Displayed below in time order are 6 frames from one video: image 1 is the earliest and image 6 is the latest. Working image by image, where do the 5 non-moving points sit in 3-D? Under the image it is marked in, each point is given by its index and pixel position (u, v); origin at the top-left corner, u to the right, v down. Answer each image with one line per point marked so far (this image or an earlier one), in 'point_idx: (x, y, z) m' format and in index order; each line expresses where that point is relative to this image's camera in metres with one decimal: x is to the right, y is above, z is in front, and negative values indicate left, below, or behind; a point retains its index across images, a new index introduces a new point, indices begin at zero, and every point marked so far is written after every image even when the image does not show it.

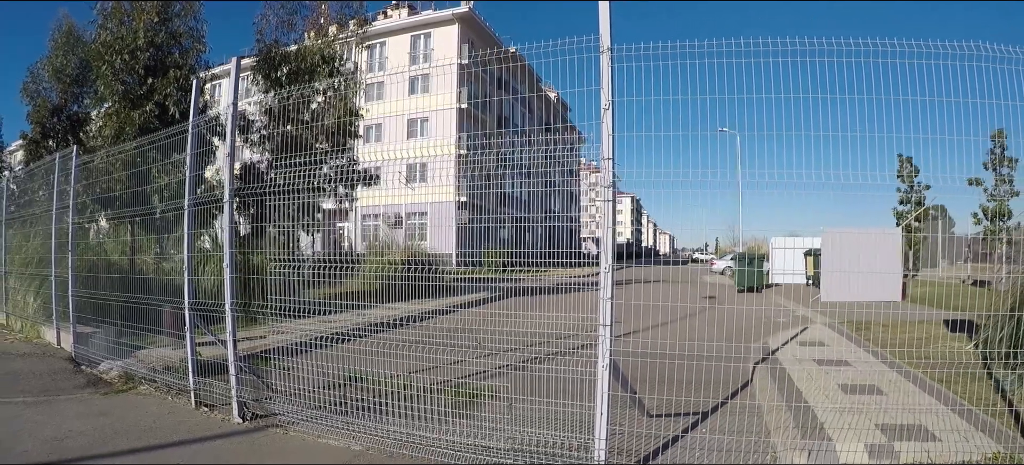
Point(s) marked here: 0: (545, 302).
0: (+0.1, -0.5, +3.8) m
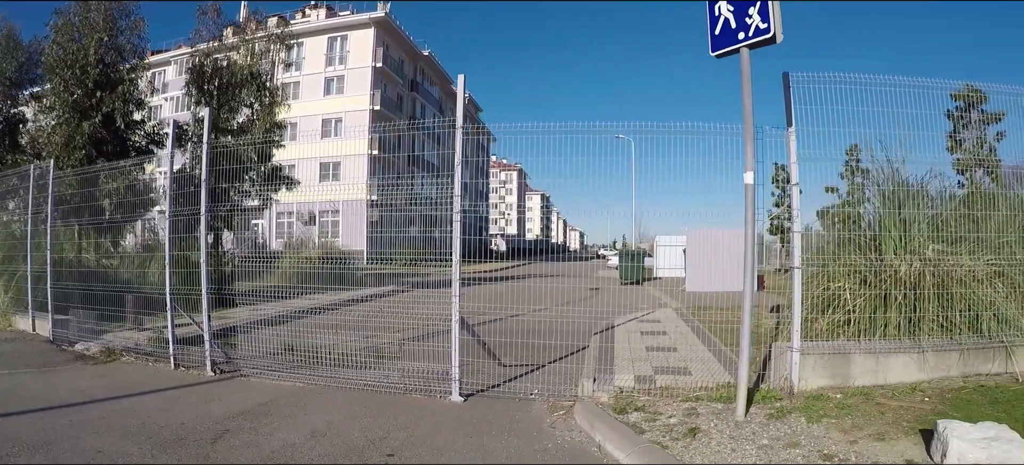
0: (-0.8, -0.6, +5.6) m
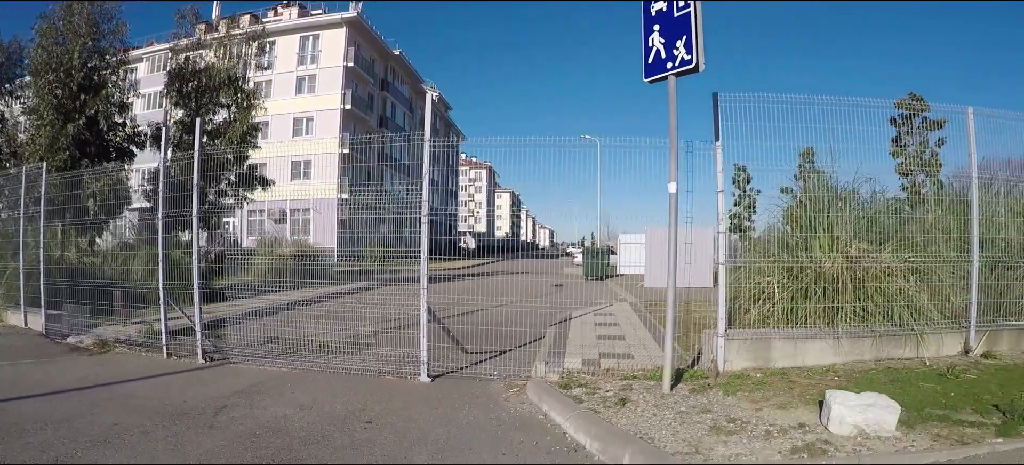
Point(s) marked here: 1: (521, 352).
0: (-1.2, -0.6, +6.3) m
1: (+0.1, -1.4, +6.9) m
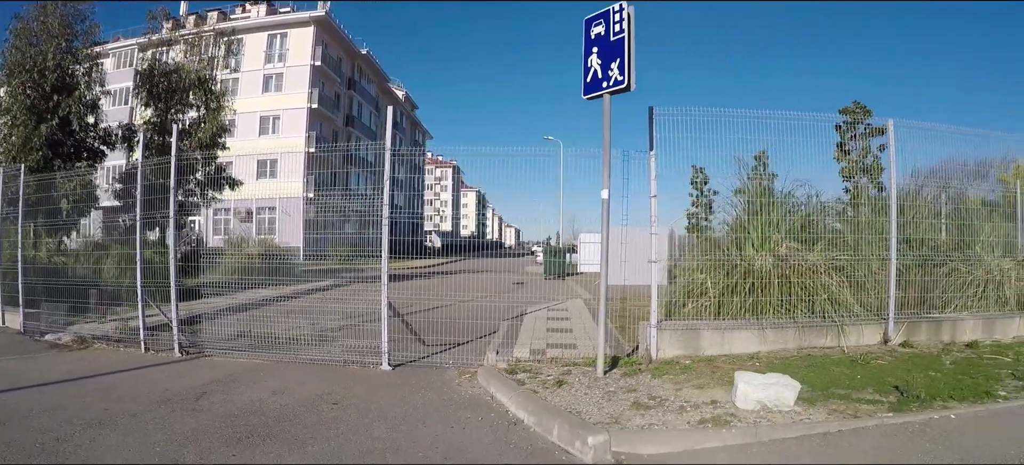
0: (-1.8, -0.7, +6.9) m
1: (-0.5, -1.4, +7.6) m
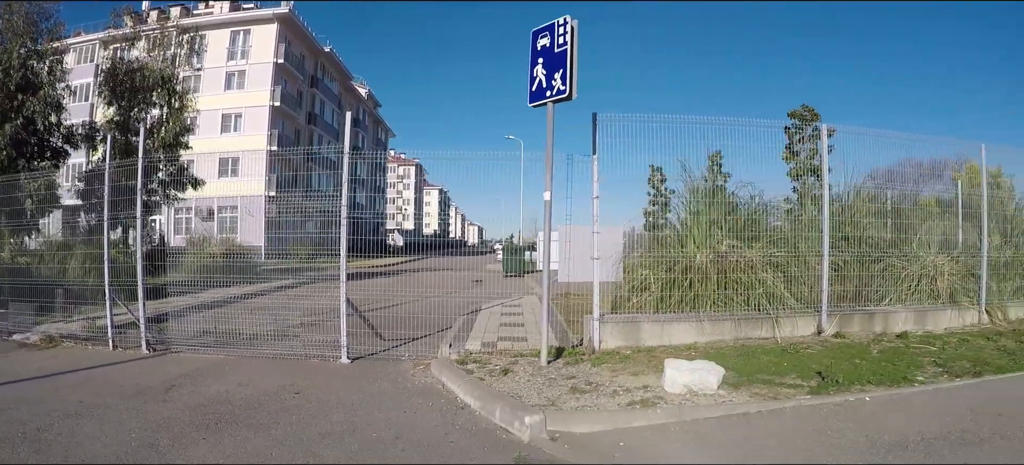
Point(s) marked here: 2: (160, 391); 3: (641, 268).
0: (-2.4, -0.7, +7.3) m
1: (-1.1, -1.4, +8.1) m
2: (-3.4, -1.5, +5.6) m
3: (+1.9, -0.6, +9.0) m
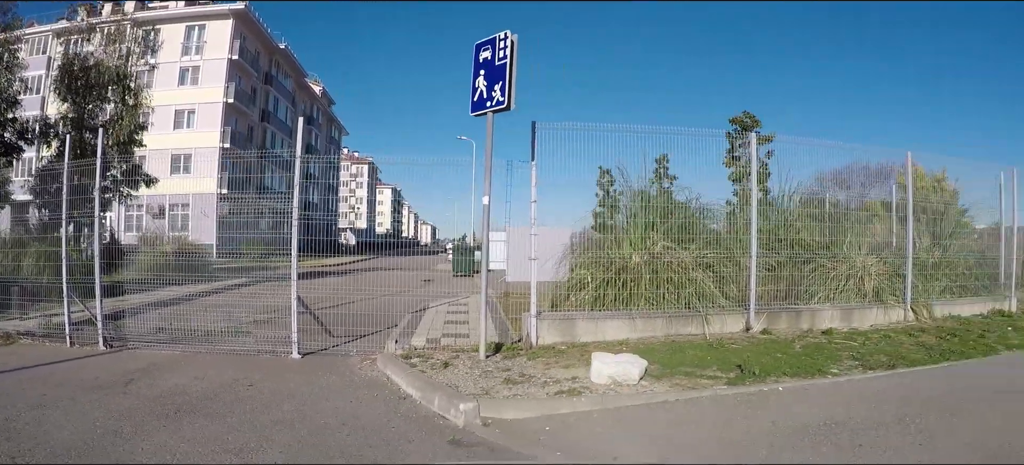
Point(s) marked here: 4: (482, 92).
0: (-3.1, -0.7, +7.7) m
1: (-1.9, -1.5, +8.6) m
2: (-4.0, -1.5, +6.0) m
3: (+1.0, -0.6, +9.7) m
4: (-0.4, +1.8, +8.0) m
